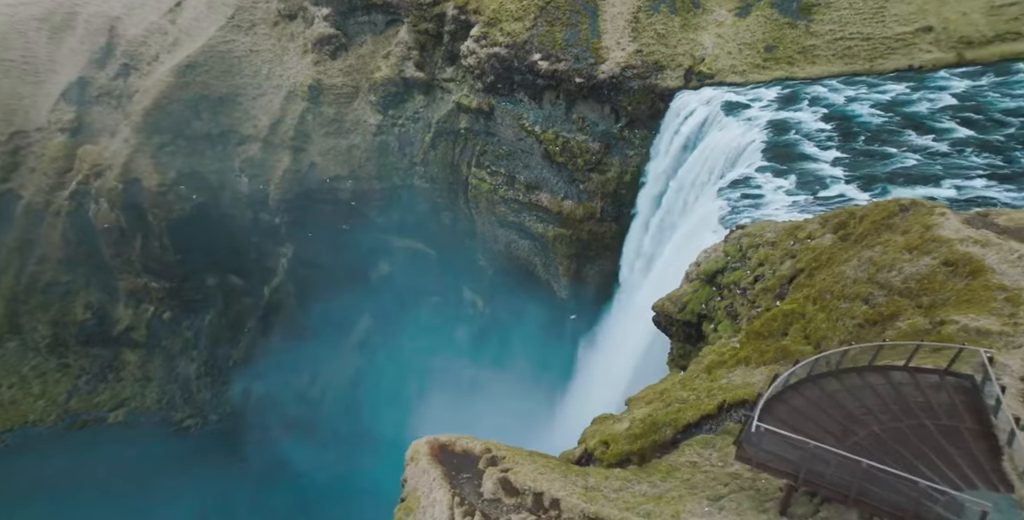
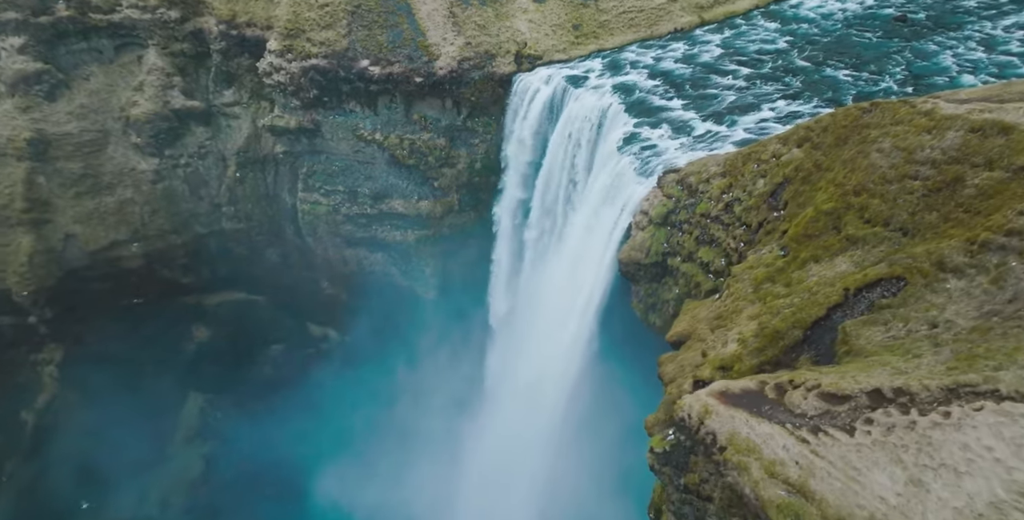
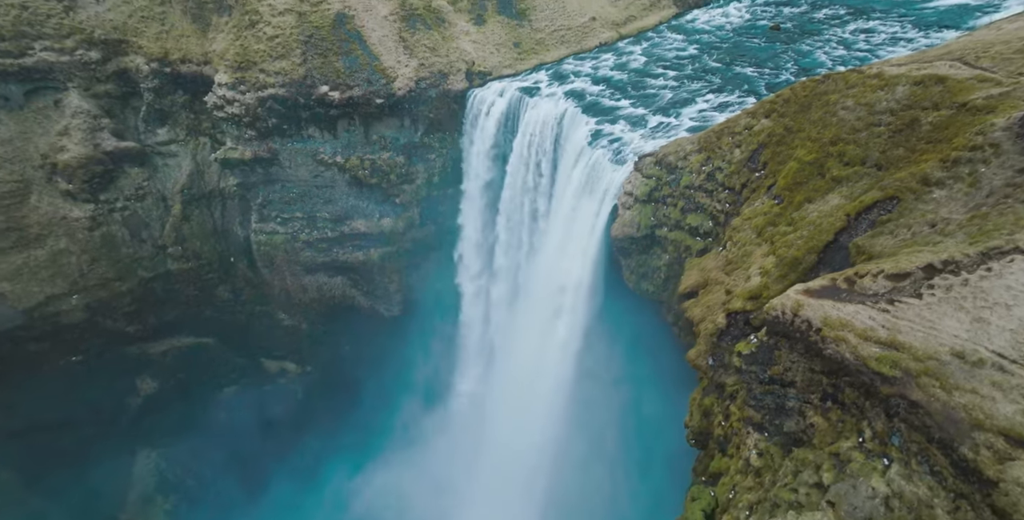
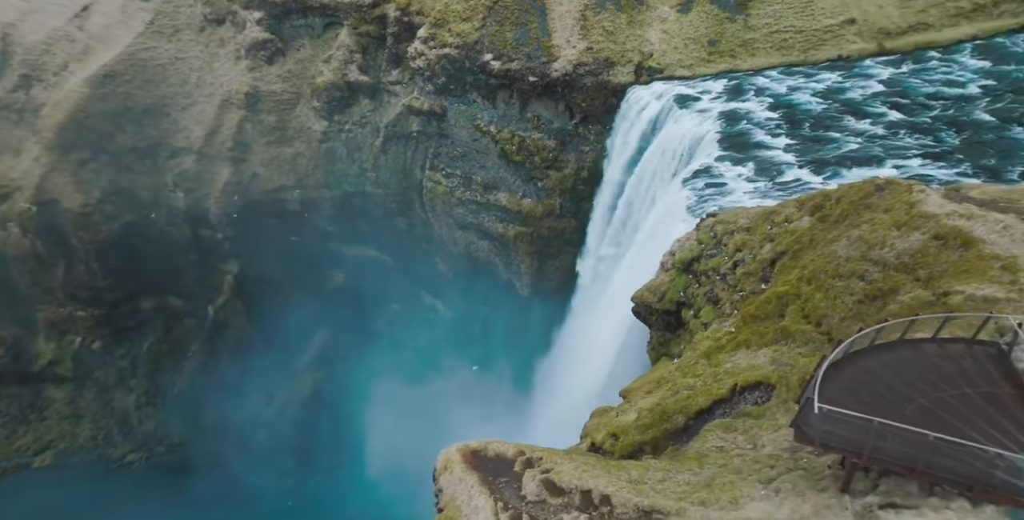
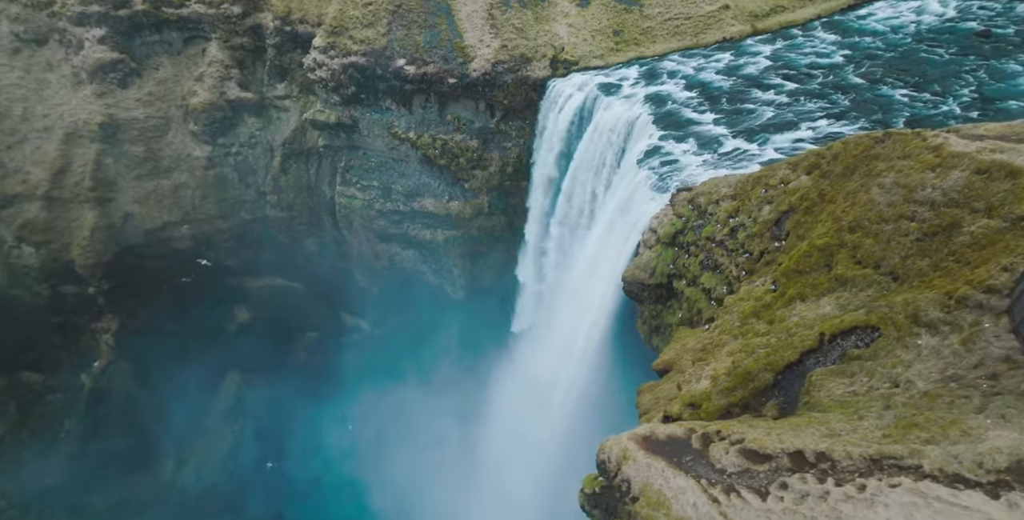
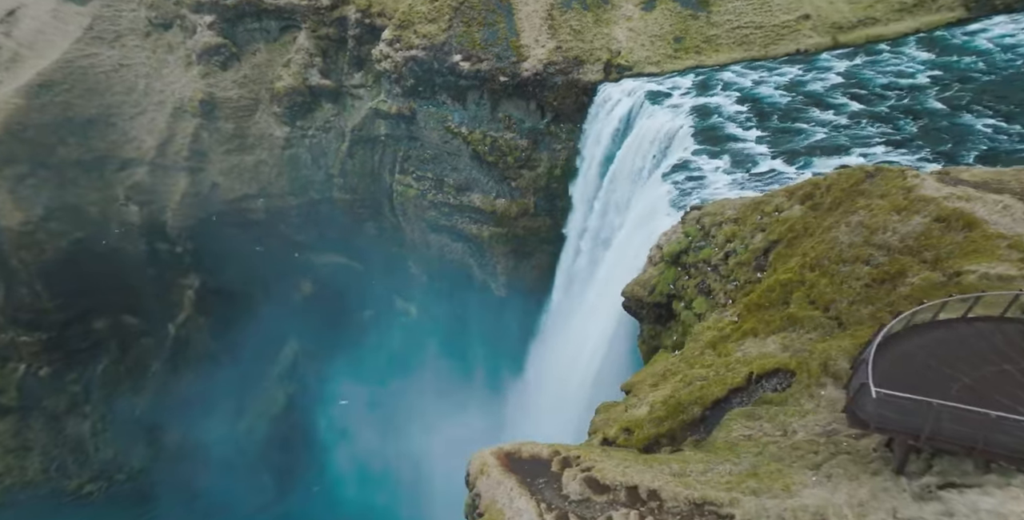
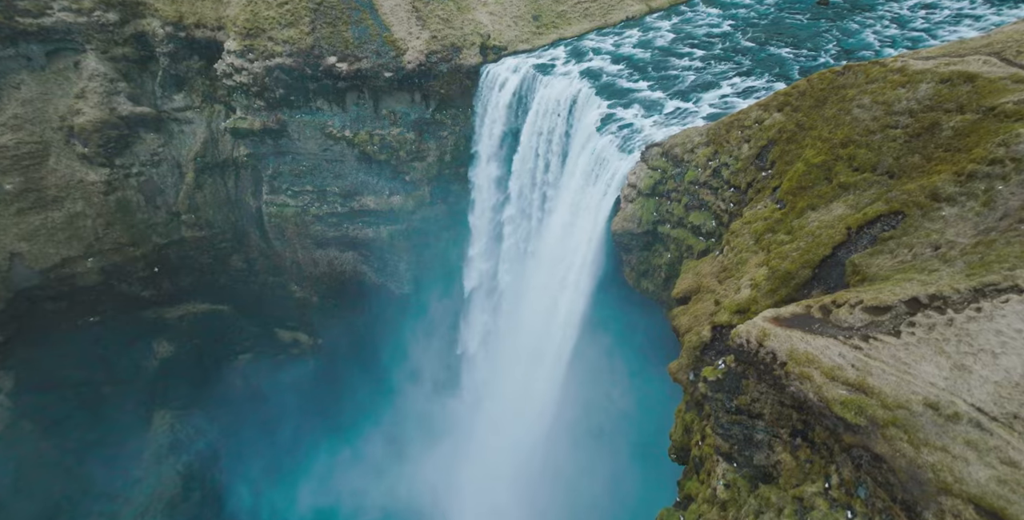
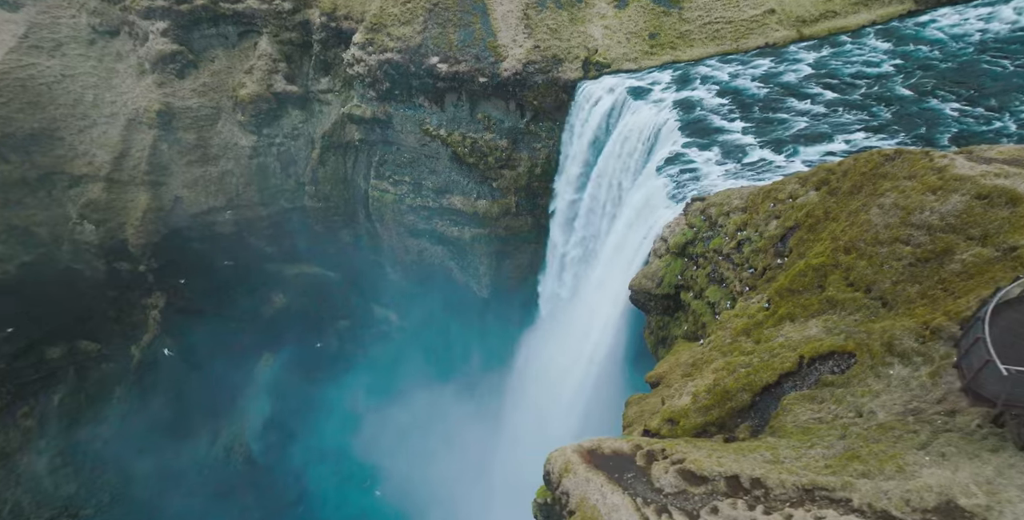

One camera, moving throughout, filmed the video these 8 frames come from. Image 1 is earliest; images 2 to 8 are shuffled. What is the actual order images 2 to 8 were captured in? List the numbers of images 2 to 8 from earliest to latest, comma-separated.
4, 6, 8, 5, 2, 7, 3
